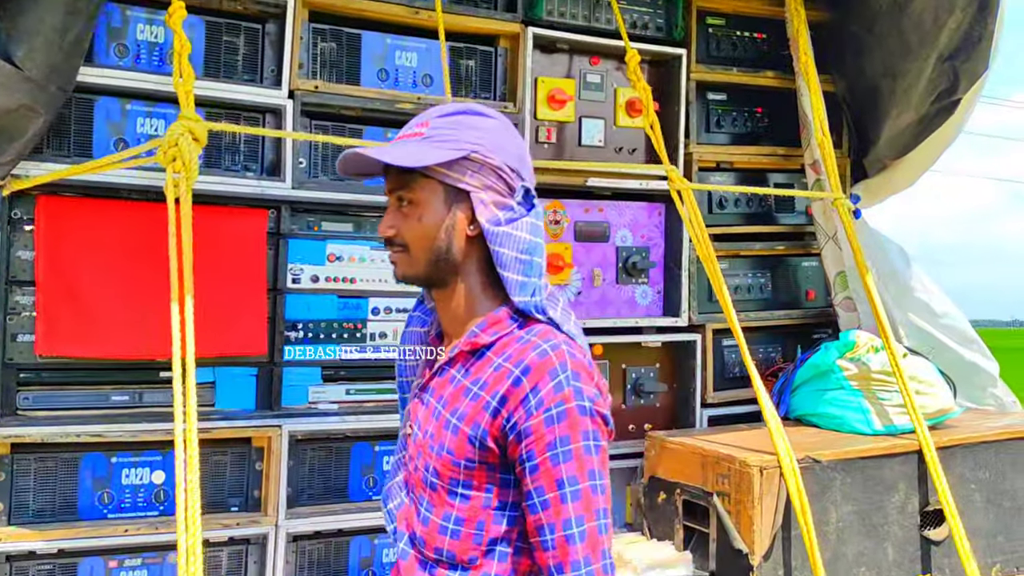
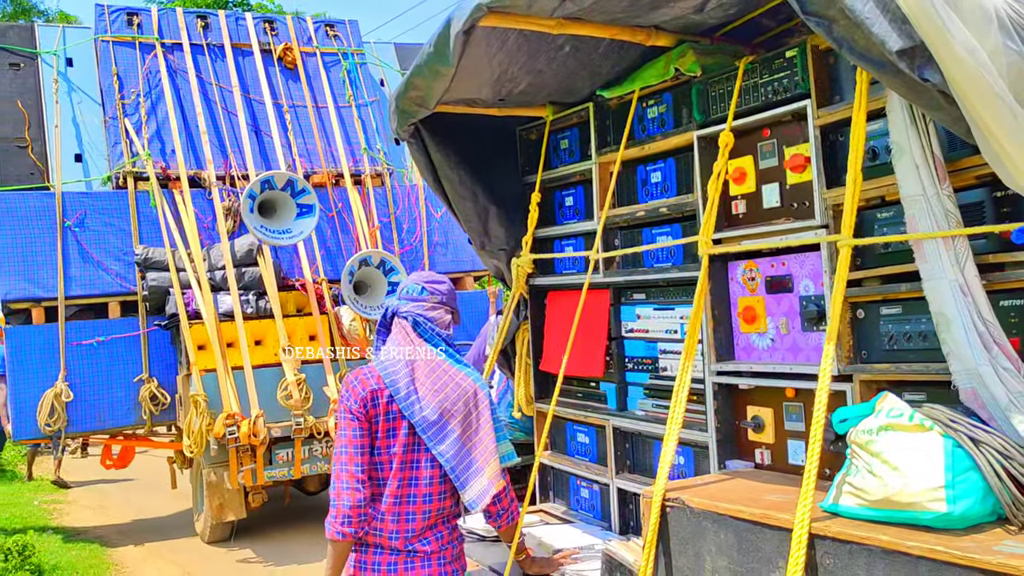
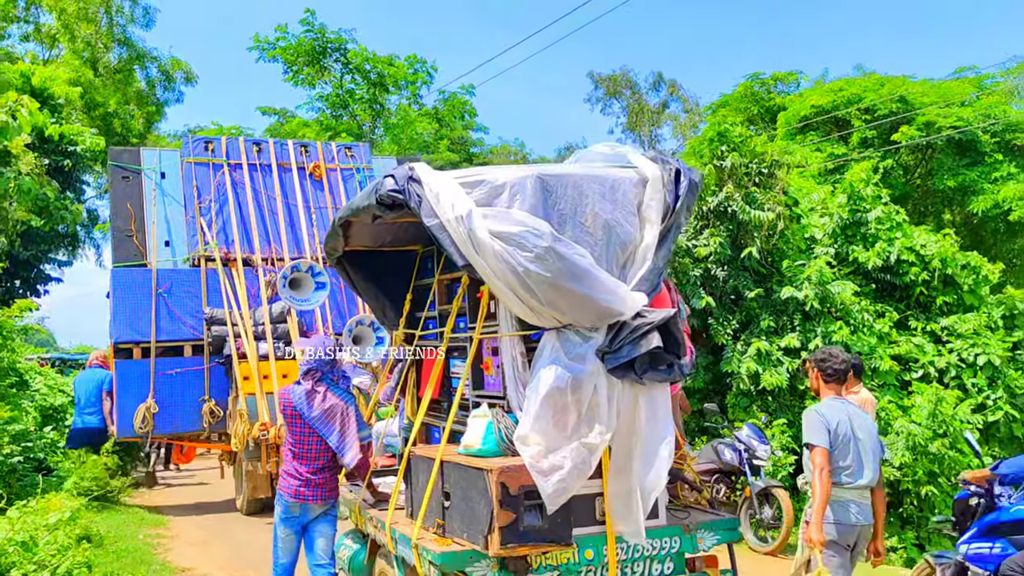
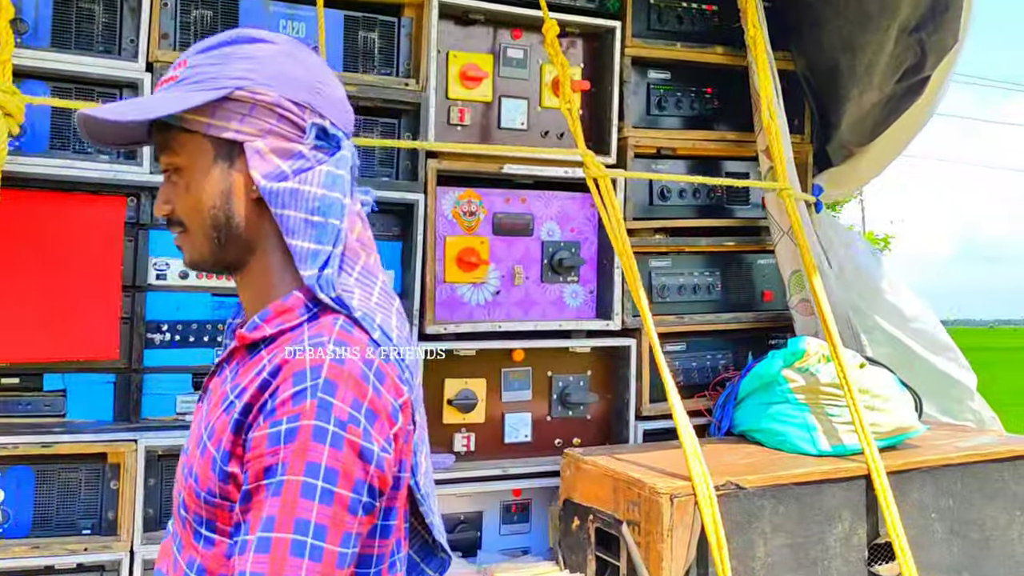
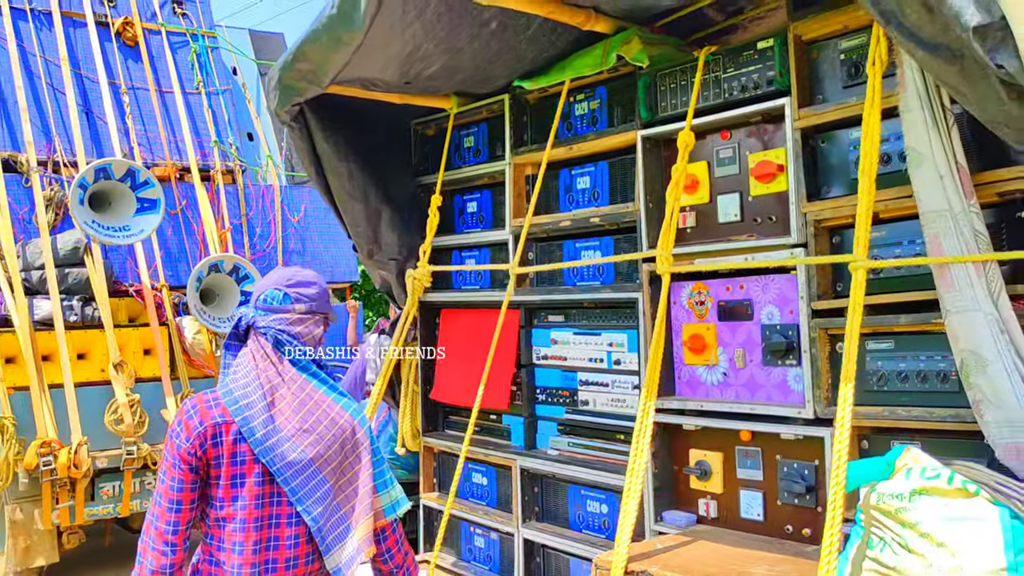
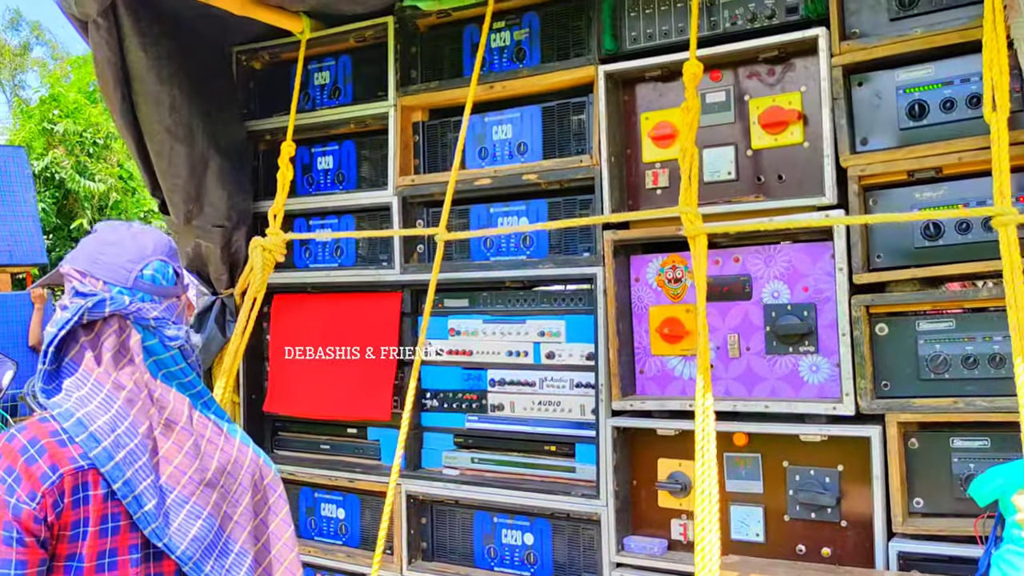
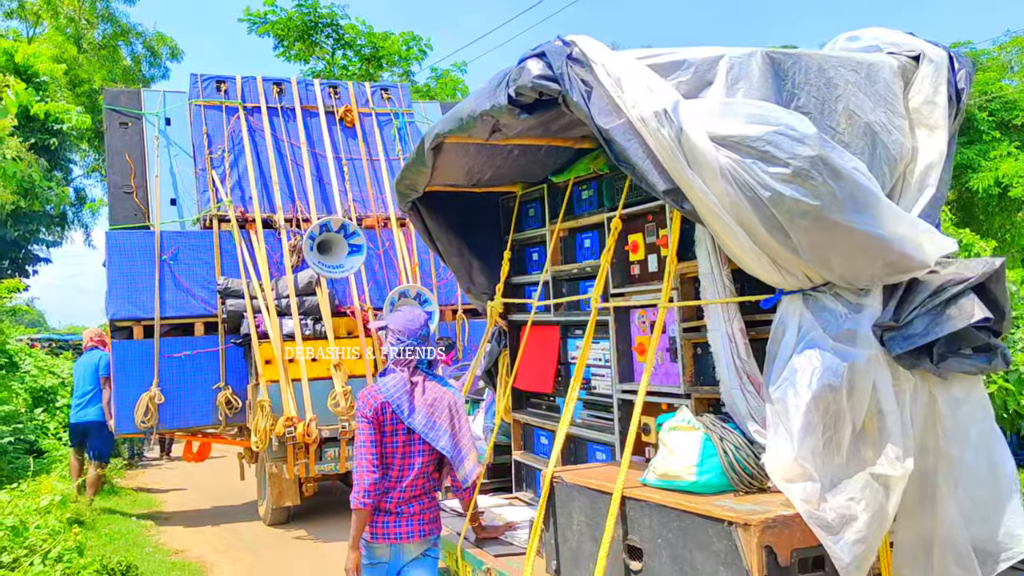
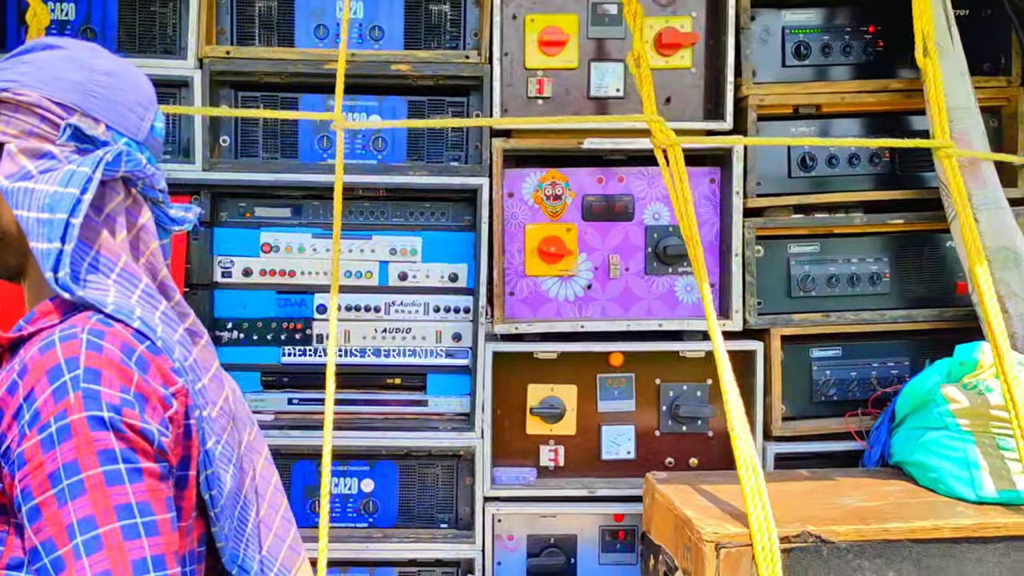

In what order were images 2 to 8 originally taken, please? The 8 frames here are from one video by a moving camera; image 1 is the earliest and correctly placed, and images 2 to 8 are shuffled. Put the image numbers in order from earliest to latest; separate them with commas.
4, 8, 6, 5, 2, 7, 3
